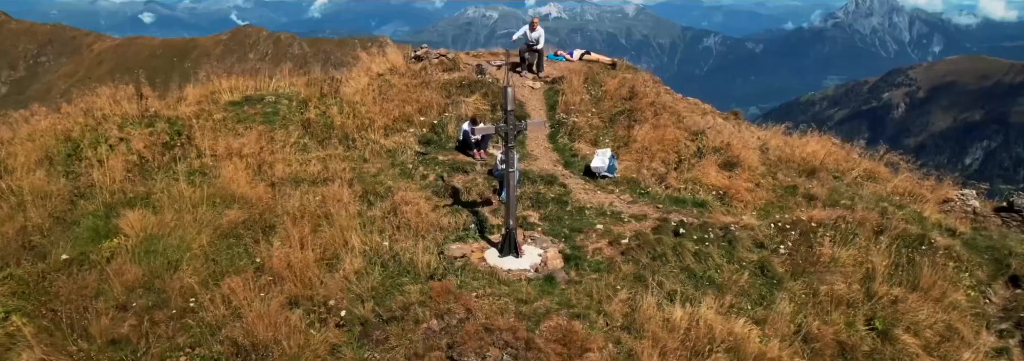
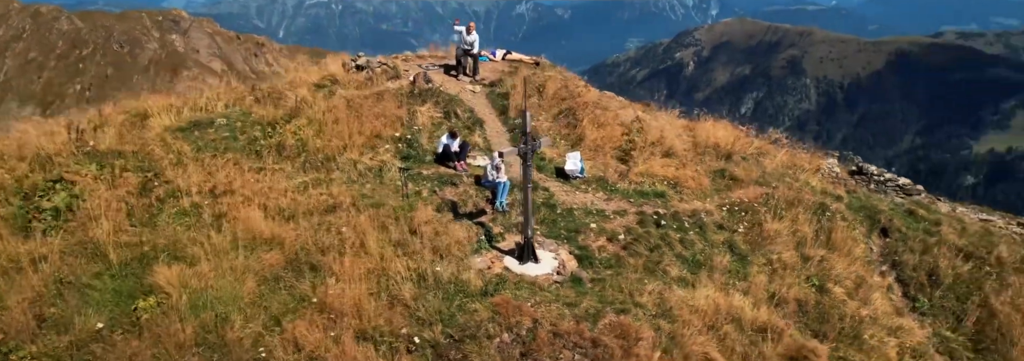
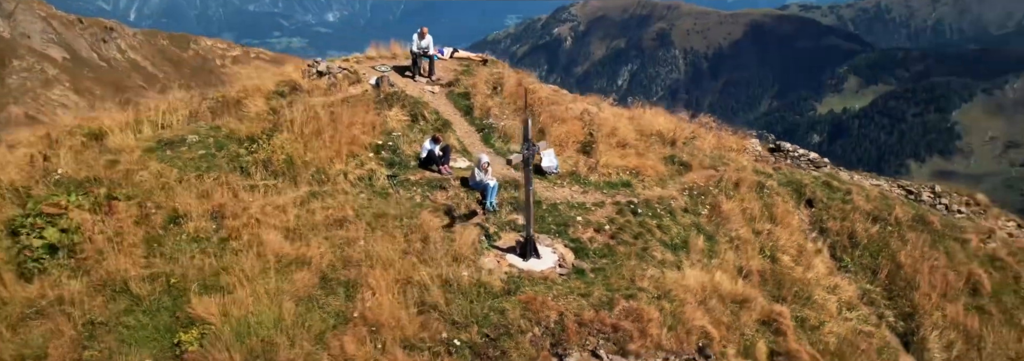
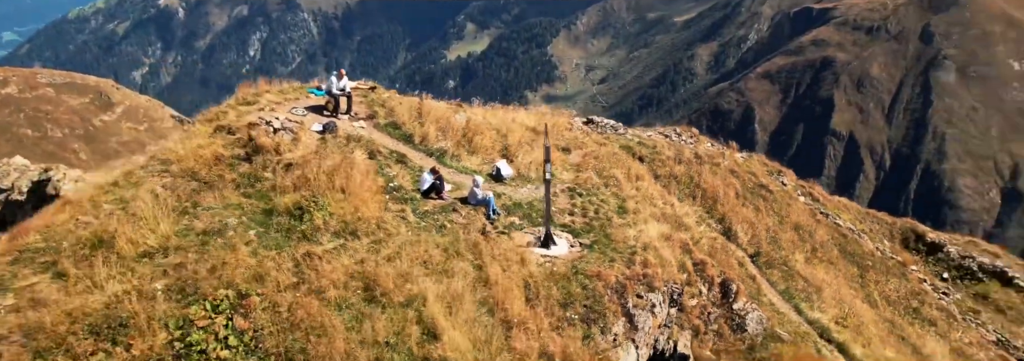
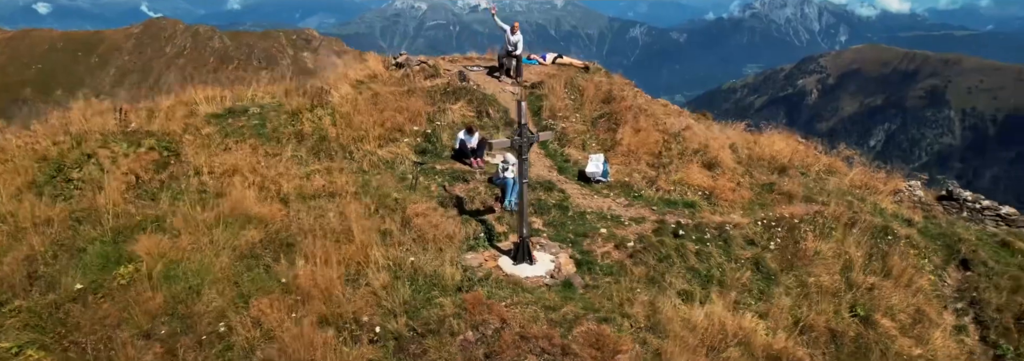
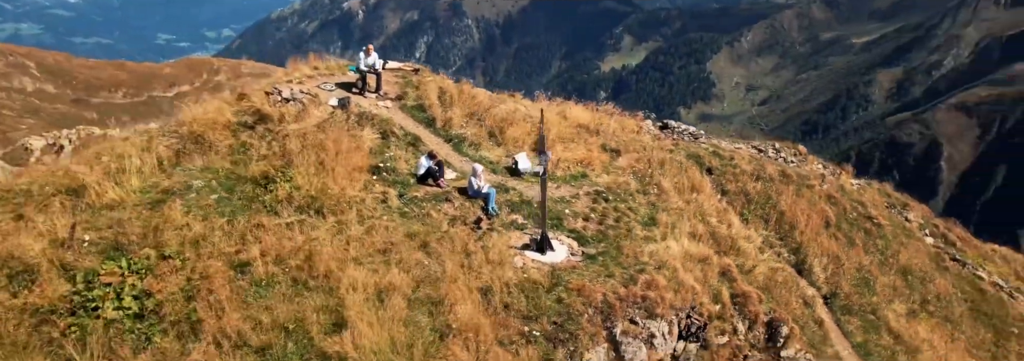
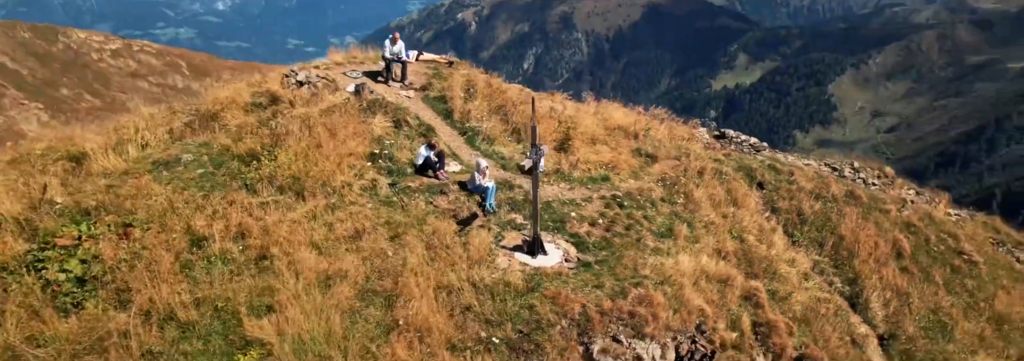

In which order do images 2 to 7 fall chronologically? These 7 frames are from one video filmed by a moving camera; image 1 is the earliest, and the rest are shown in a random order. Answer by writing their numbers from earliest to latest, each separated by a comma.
5, 2, 3, 7, 6, 4
